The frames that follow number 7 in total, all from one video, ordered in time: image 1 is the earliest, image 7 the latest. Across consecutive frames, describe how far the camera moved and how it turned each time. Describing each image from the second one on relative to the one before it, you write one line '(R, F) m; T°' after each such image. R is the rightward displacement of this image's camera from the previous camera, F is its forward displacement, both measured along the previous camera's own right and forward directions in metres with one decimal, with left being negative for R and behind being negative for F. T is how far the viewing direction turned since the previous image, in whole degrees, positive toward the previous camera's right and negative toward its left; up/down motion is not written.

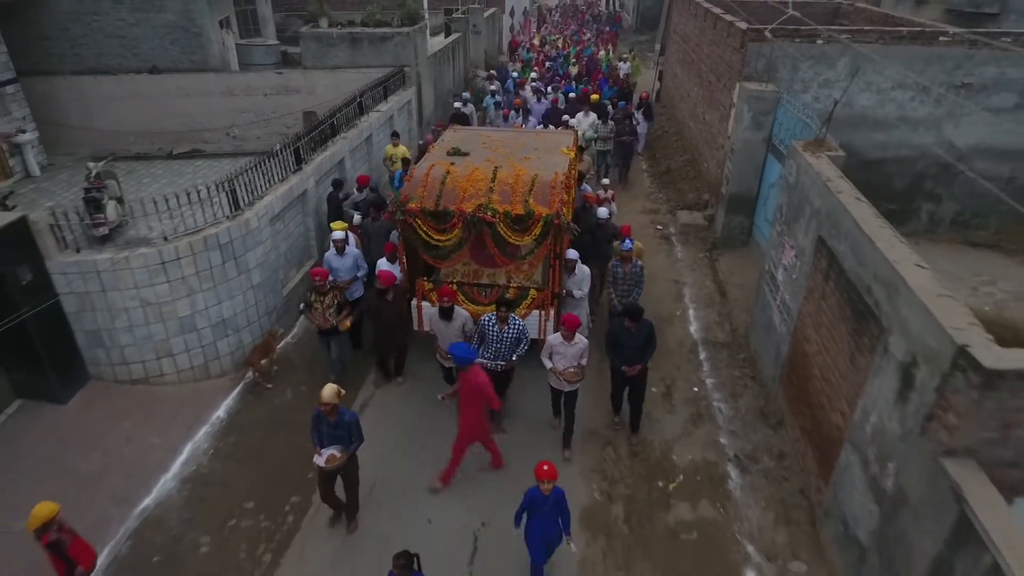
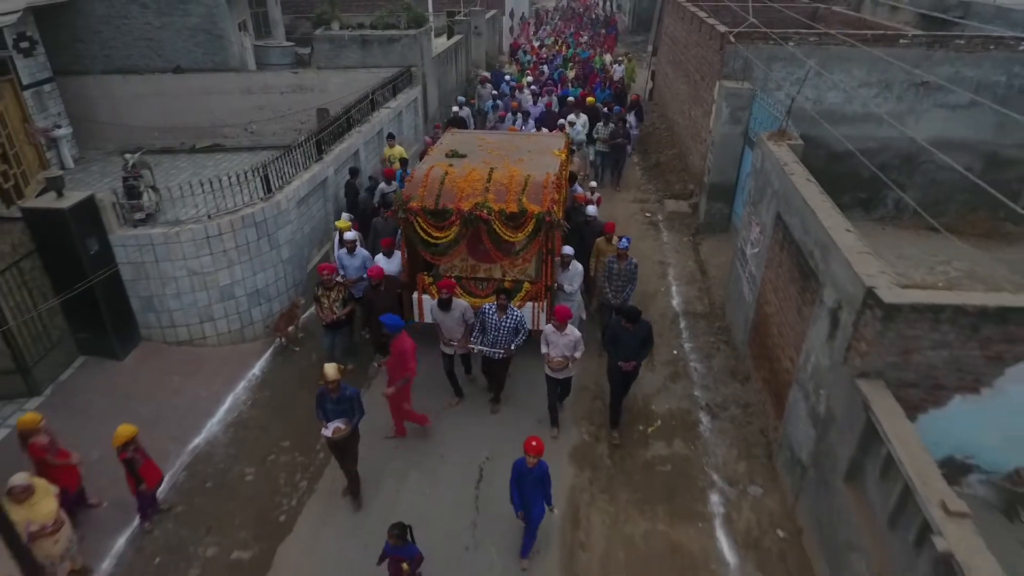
(0.0, -0.9) m; 0°
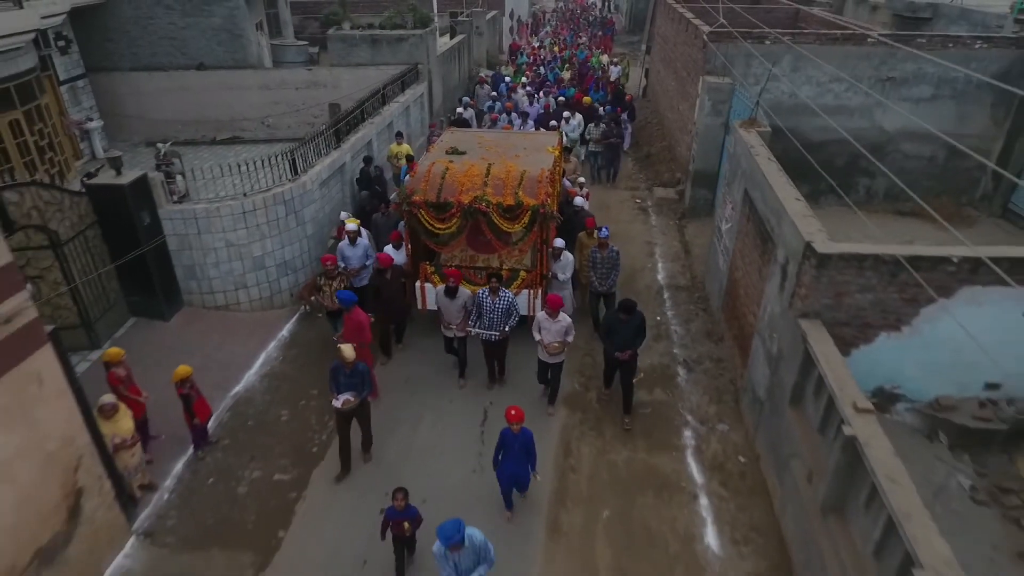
(0.0, -0.9) m; 0°
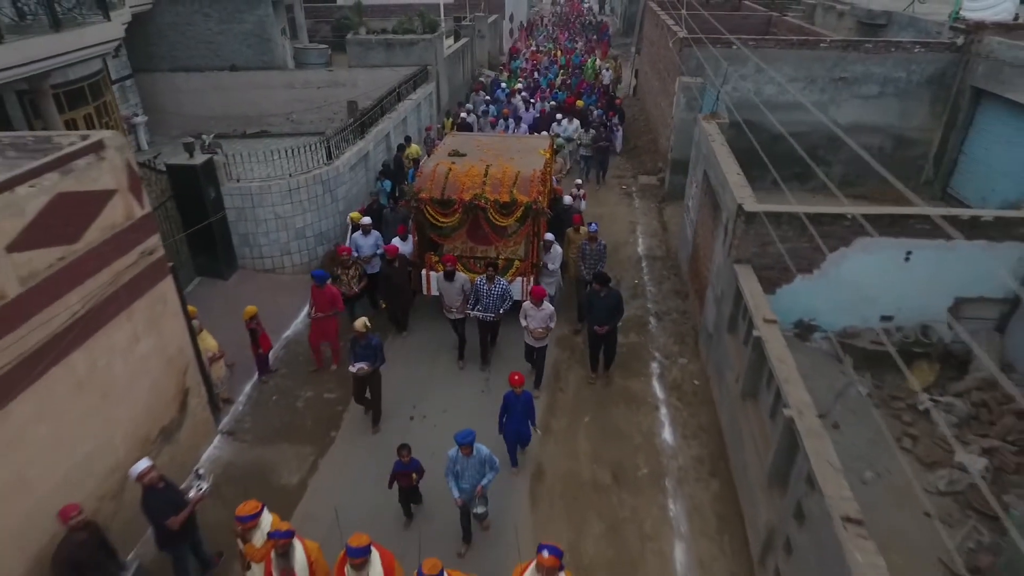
(0.0, -1.6) m; 0°
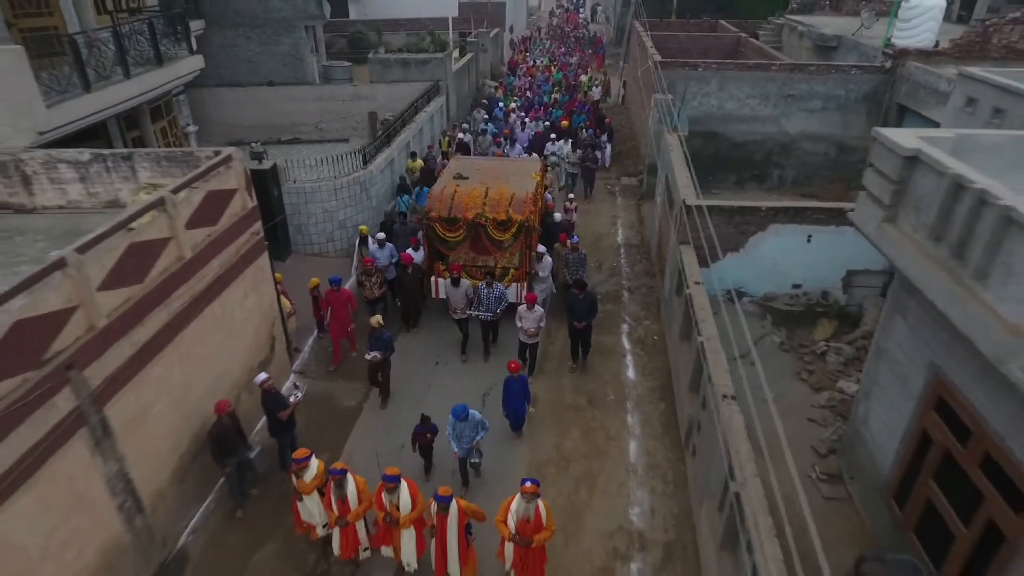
(0.0, -2.3) m; 0°
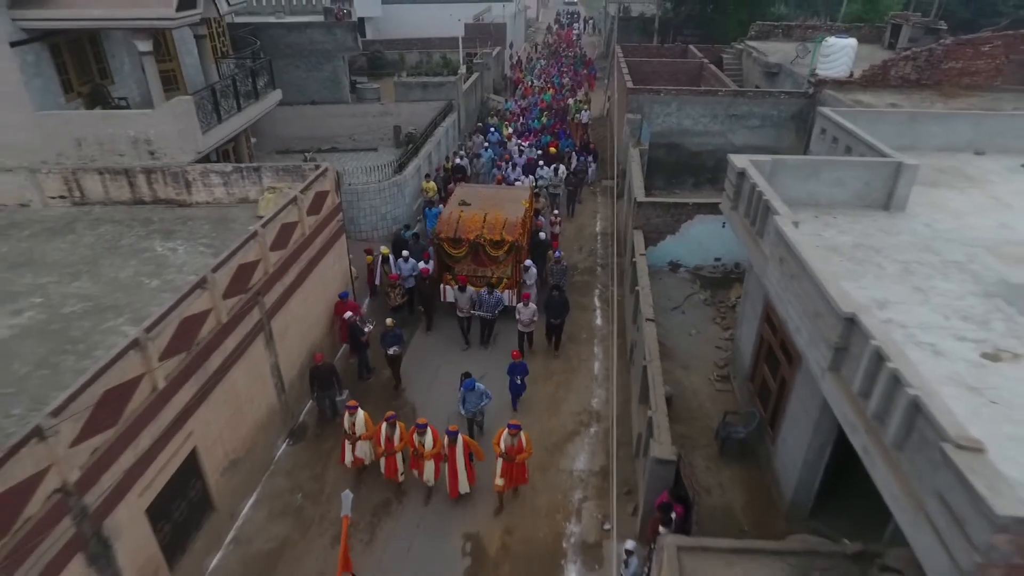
(0.0, -3.7) m; 0°
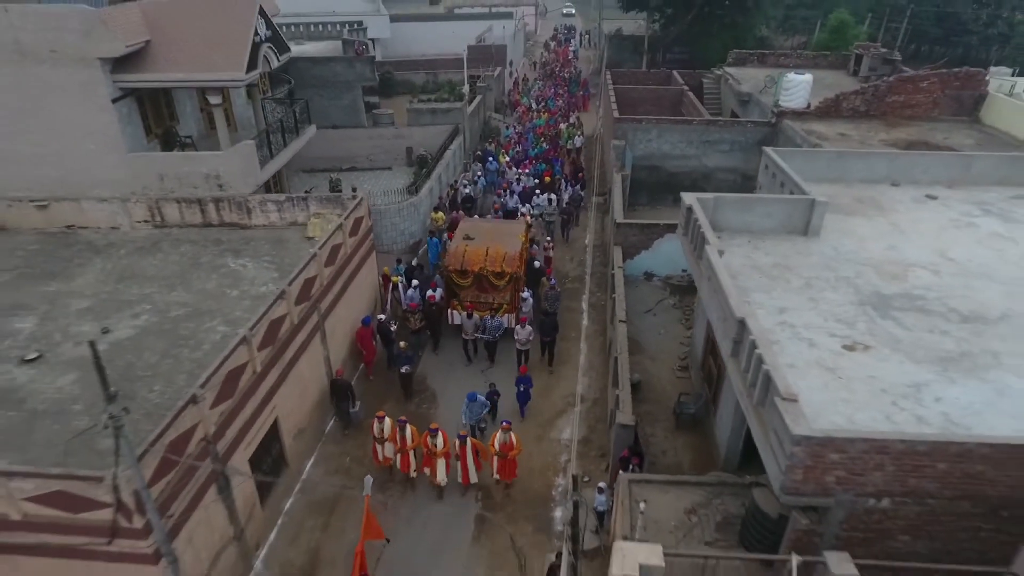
(0.0, -2.6) m; 0°
